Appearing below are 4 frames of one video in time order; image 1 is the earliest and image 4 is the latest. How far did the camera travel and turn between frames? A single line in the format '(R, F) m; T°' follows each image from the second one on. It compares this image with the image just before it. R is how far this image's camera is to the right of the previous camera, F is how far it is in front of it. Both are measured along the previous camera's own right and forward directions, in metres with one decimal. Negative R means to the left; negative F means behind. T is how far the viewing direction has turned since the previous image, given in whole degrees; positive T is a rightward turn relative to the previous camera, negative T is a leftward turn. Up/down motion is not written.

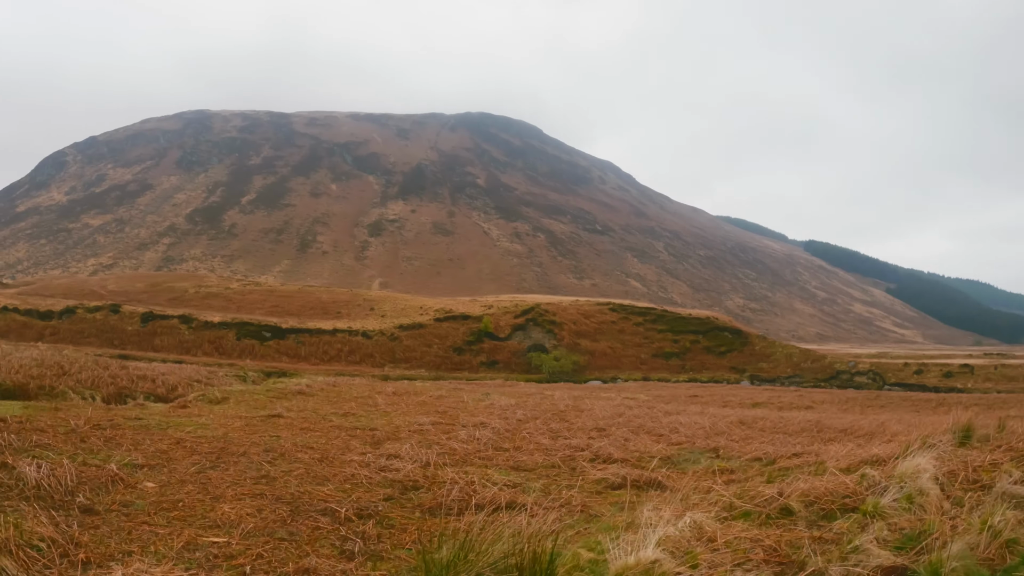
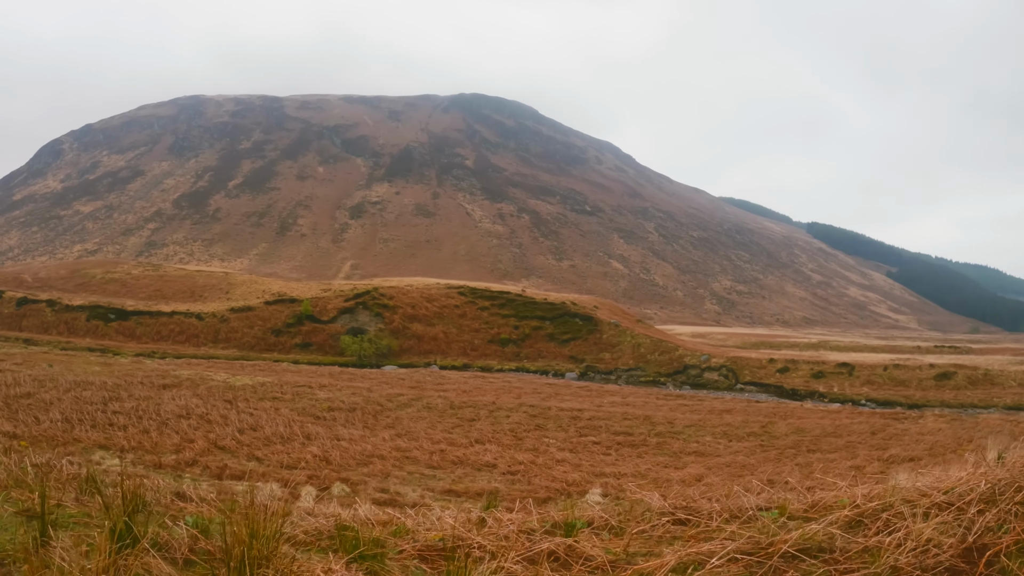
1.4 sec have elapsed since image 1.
(+15.8, +1.7) m; -9°
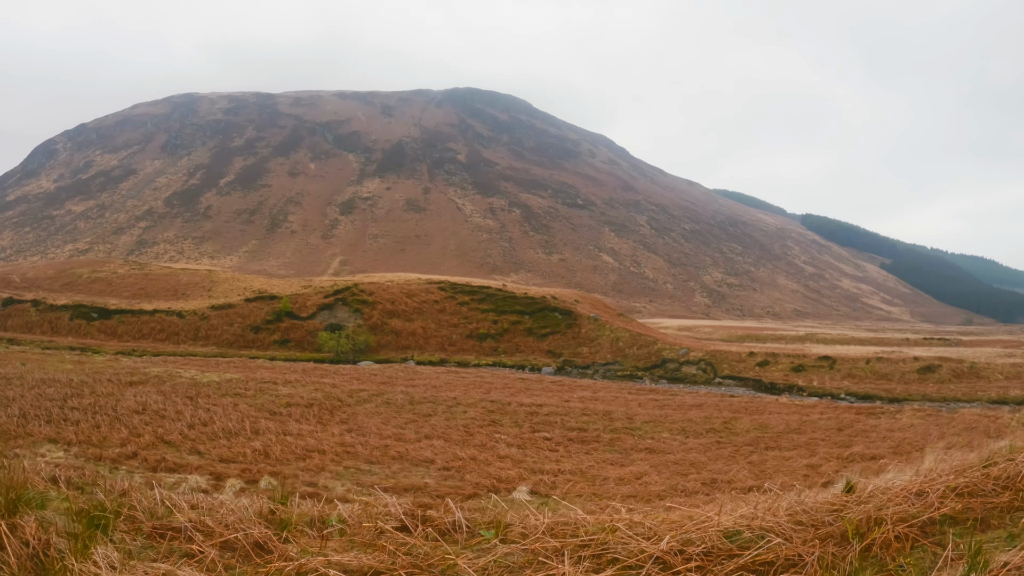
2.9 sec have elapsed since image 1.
(+1.7, 0.0) m; -1°
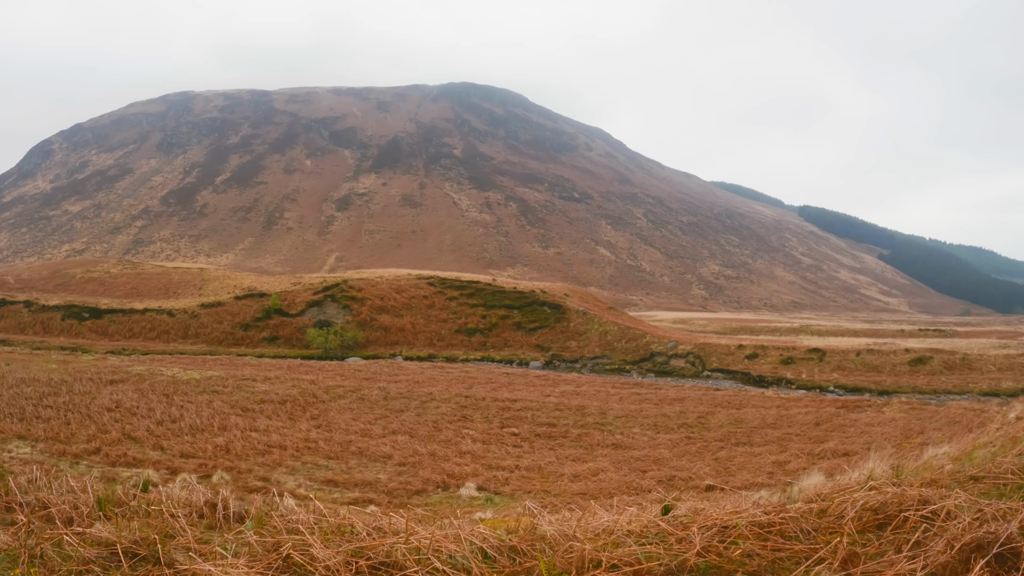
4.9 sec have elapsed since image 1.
(+1.1, +0.1) m; -1°
